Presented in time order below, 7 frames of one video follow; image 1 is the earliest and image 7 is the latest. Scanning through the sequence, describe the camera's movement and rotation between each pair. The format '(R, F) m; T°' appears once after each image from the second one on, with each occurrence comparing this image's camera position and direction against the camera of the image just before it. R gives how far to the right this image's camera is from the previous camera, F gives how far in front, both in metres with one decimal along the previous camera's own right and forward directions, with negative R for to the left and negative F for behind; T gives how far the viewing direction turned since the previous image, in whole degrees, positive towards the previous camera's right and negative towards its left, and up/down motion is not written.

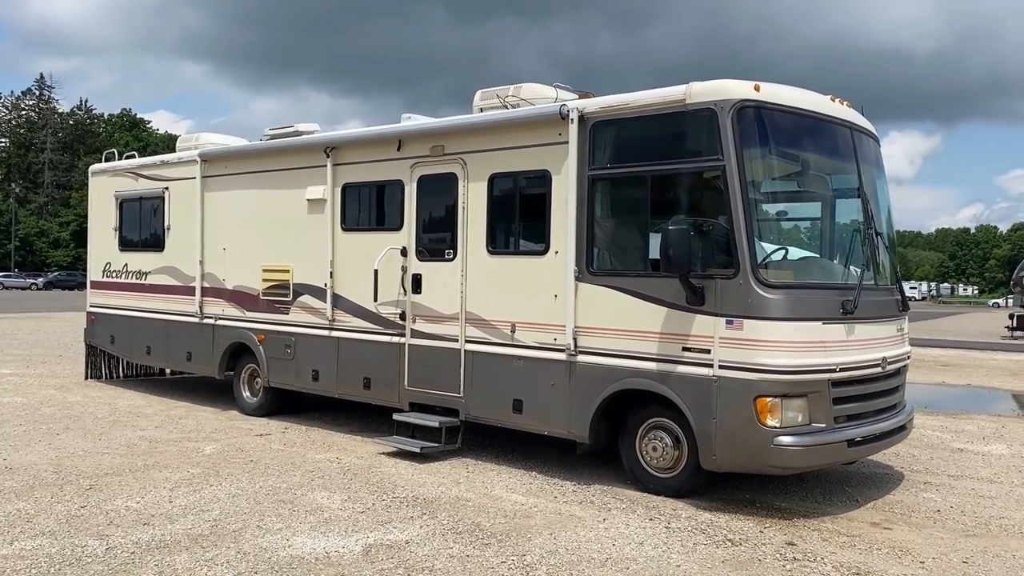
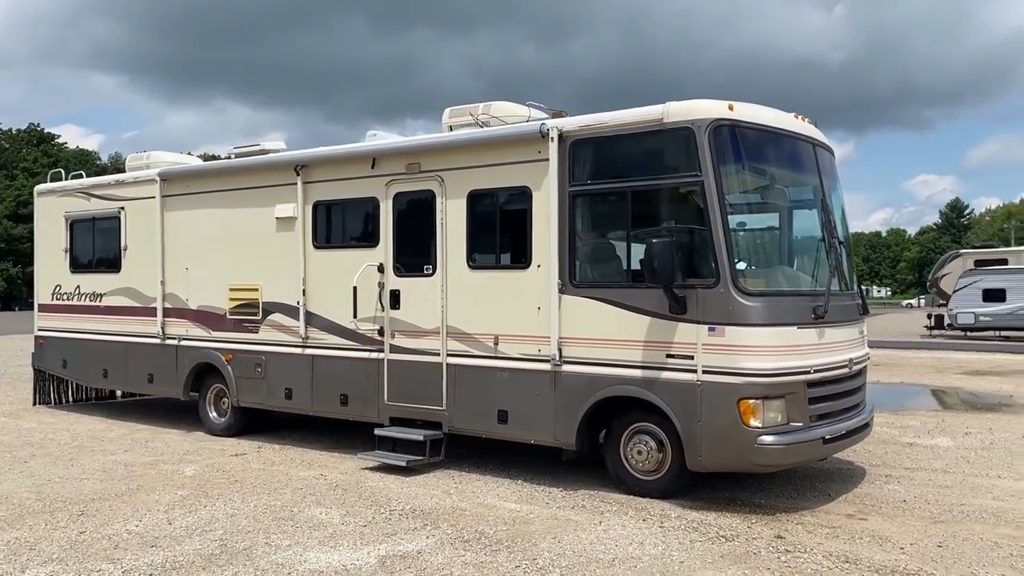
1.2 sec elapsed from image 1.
(-0.4, -0.2) m; +5°
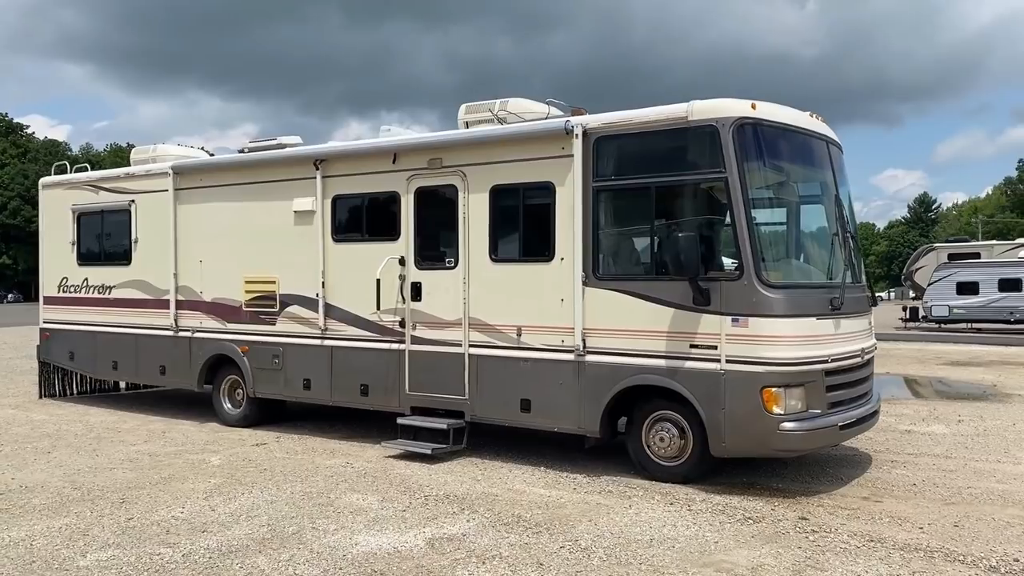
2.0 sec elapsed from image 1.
(-0.4, -0.2) m; +2°
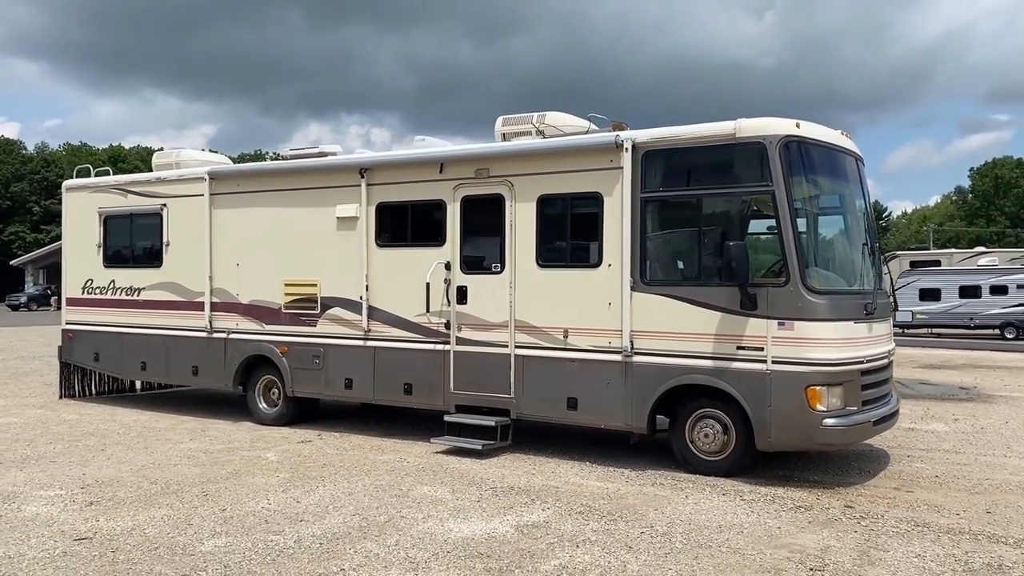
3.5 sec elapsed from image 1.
(-0.7, -0.4) m; +3°
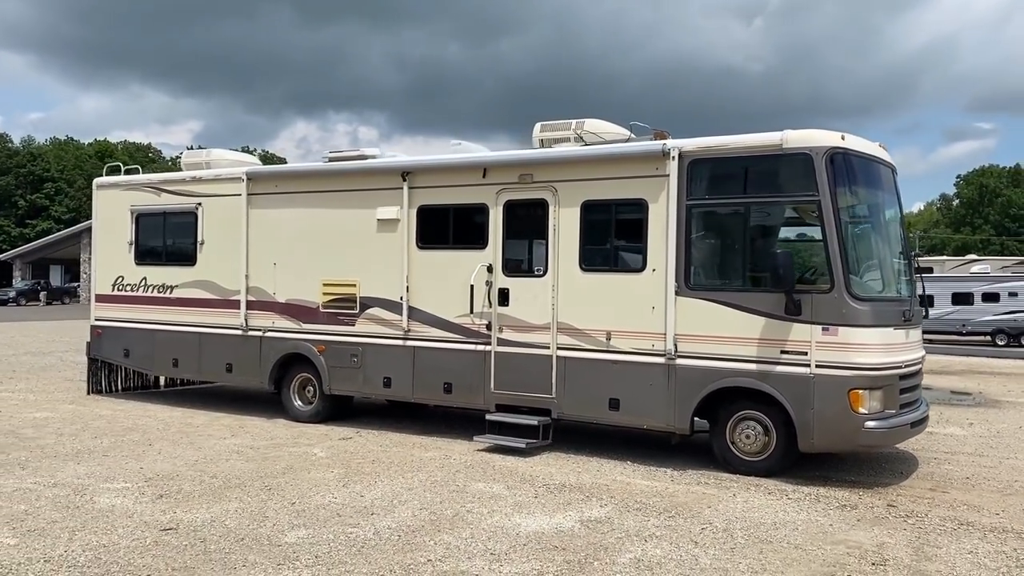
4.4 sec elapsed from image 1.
(-0.5, -0.2) m; +1°
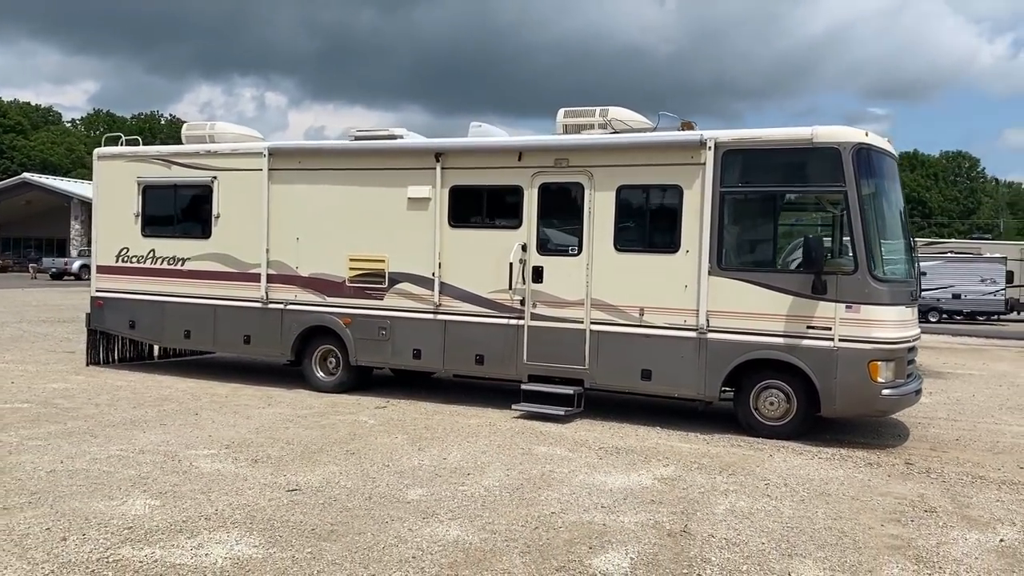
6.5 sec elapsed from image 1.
(-1.2, -0.4) m; +6°
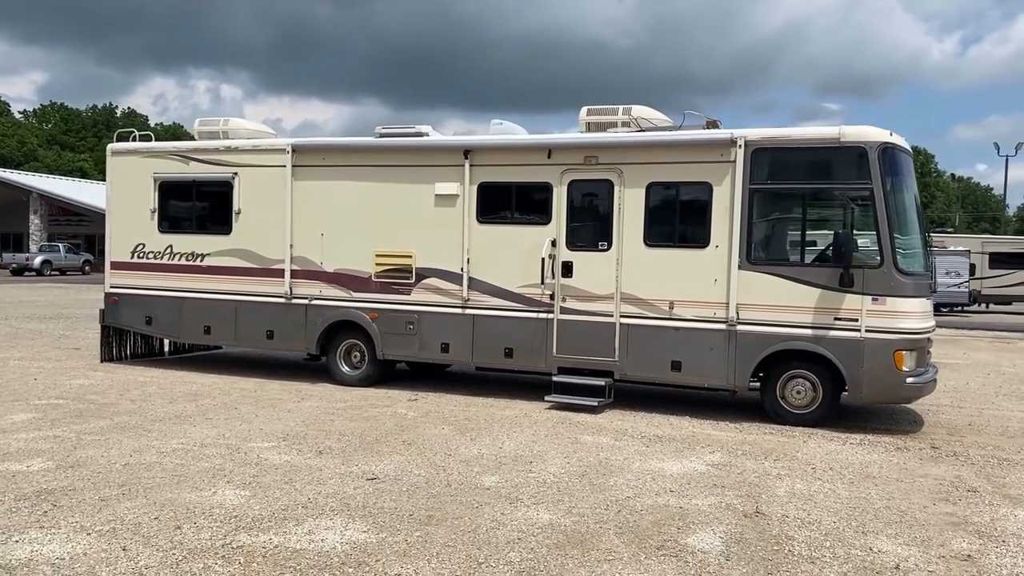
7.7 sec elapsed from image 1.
(-0.7, -0.2) m; +3°
